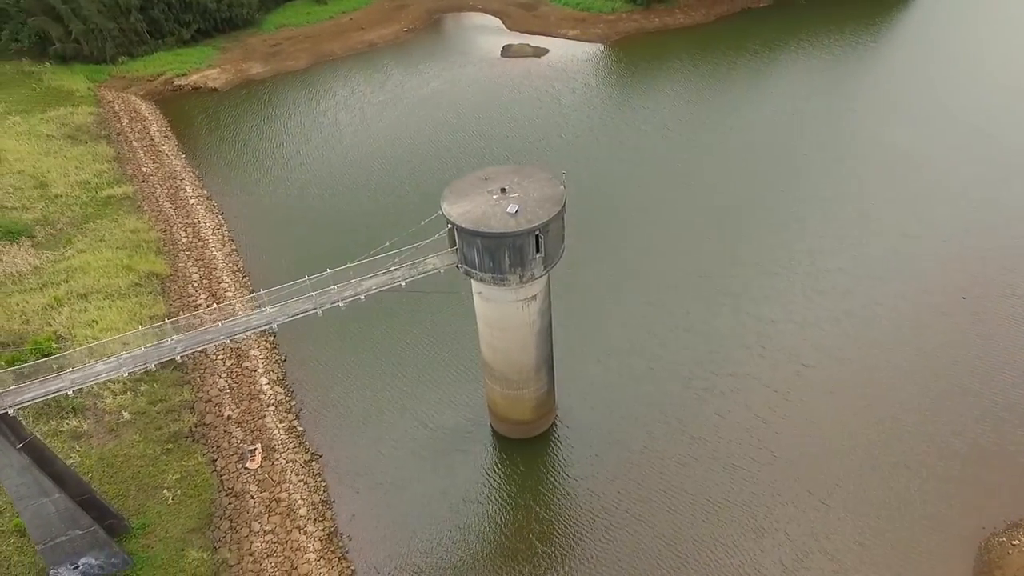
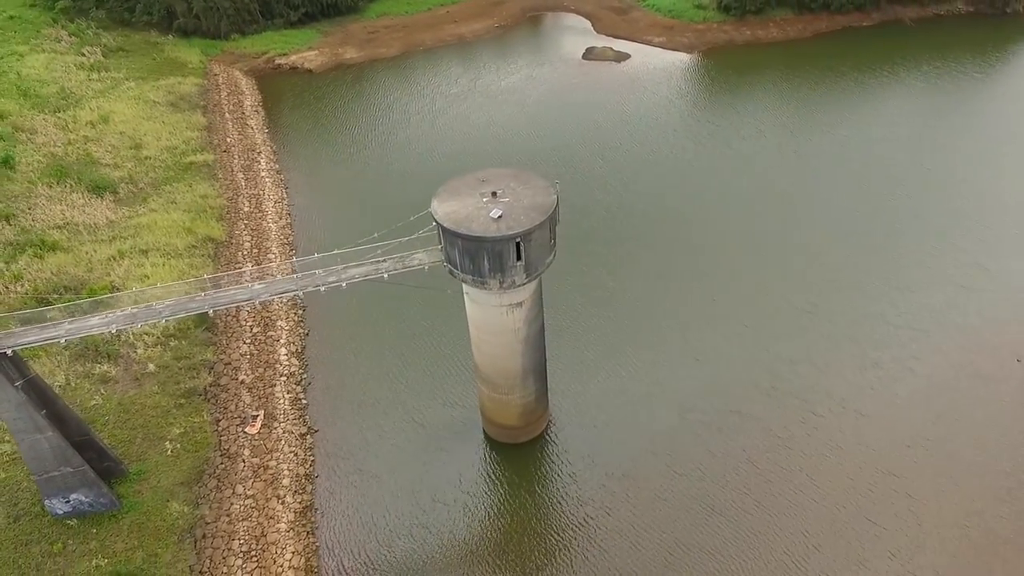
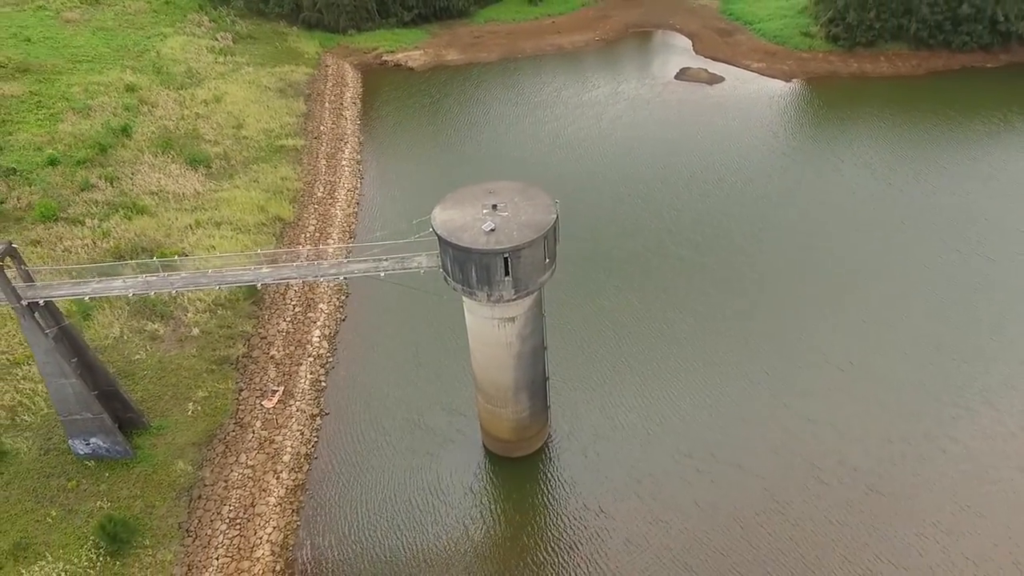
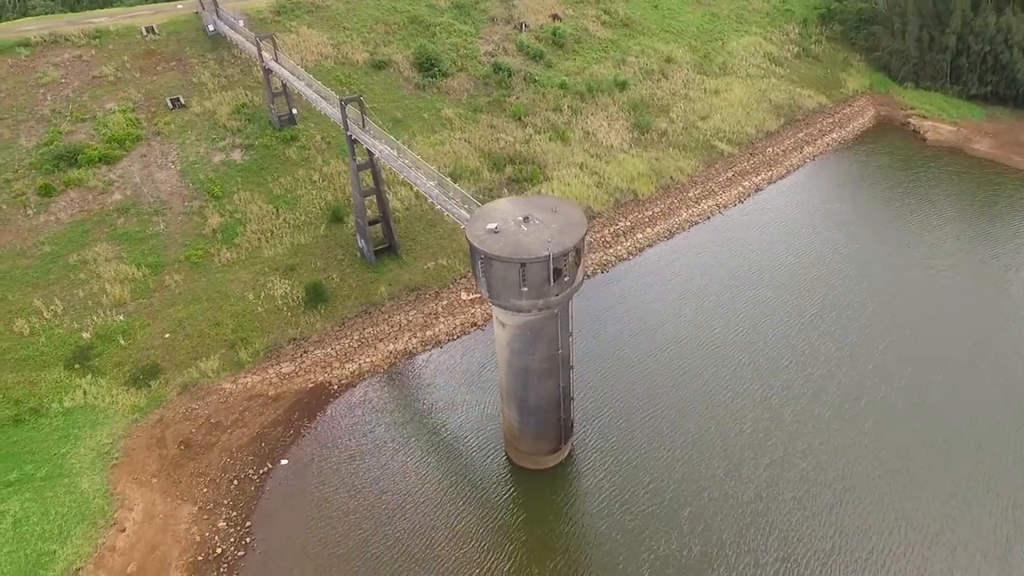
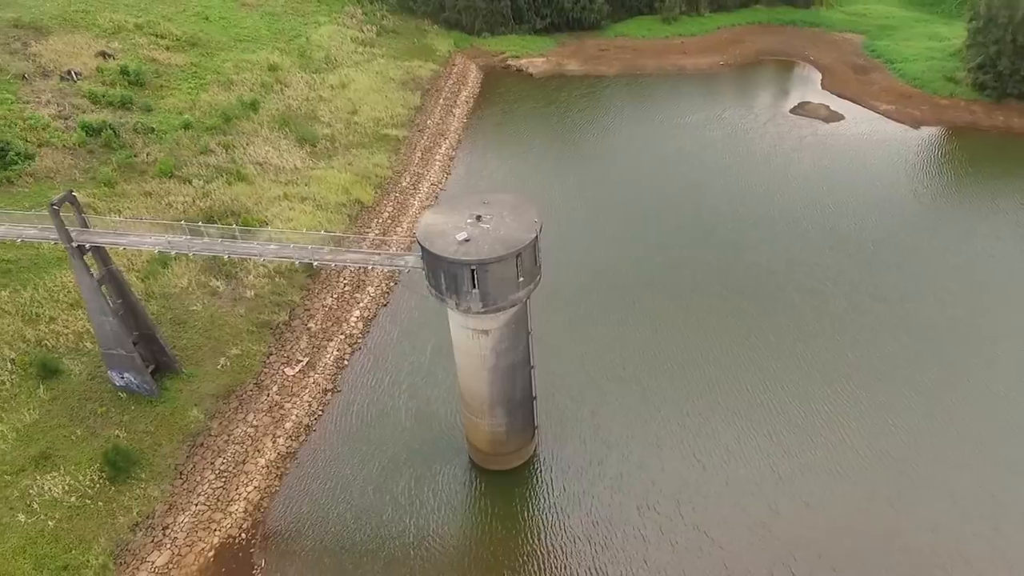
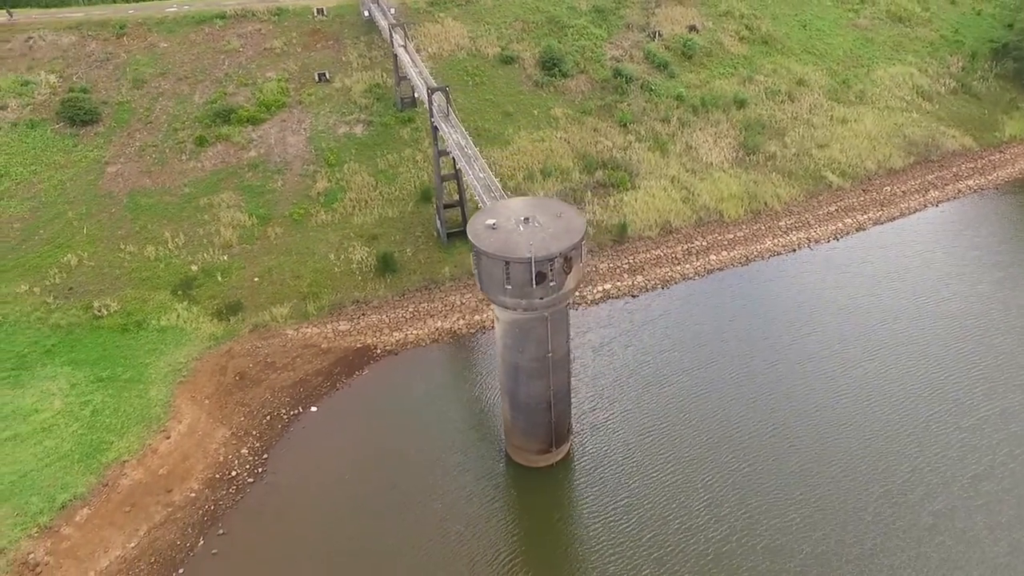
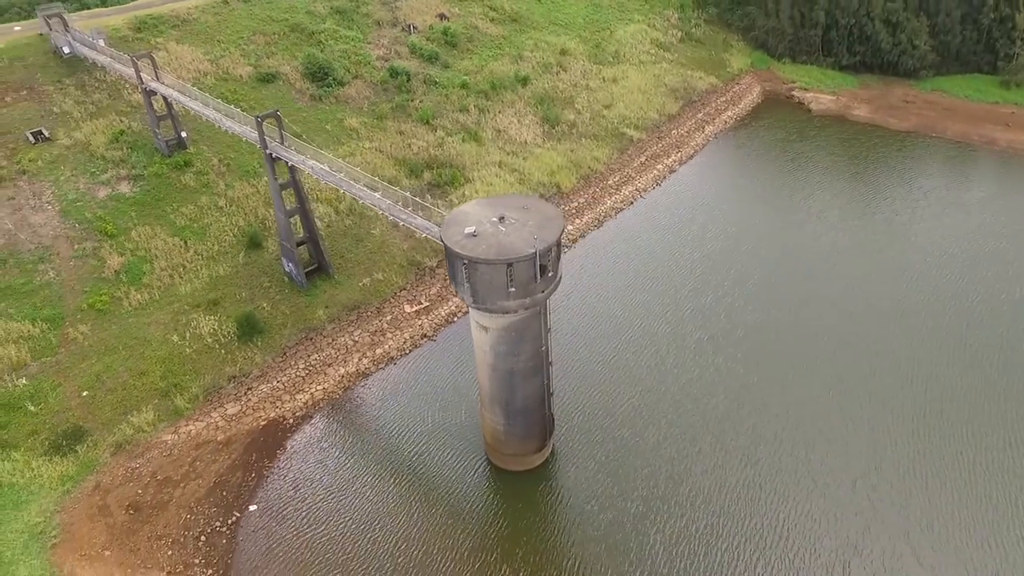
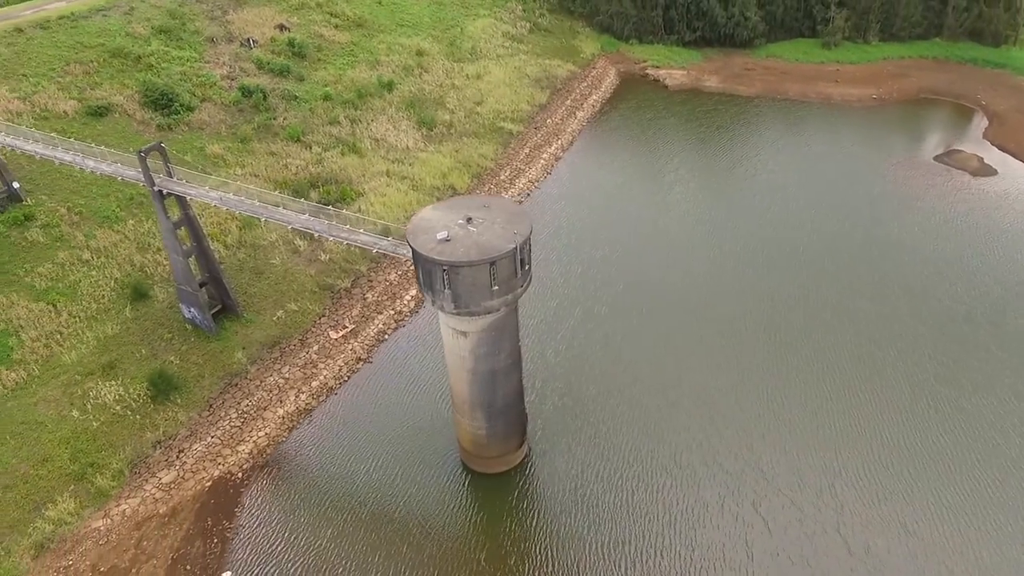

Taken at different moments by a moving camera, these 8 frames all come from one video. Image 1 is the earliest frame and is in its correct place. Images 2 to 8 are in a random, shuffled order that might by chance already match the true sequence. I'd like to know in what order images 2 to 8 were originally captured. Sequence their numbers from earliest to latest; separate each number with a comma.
2, 3, 5, 8, 7, 4, 6
